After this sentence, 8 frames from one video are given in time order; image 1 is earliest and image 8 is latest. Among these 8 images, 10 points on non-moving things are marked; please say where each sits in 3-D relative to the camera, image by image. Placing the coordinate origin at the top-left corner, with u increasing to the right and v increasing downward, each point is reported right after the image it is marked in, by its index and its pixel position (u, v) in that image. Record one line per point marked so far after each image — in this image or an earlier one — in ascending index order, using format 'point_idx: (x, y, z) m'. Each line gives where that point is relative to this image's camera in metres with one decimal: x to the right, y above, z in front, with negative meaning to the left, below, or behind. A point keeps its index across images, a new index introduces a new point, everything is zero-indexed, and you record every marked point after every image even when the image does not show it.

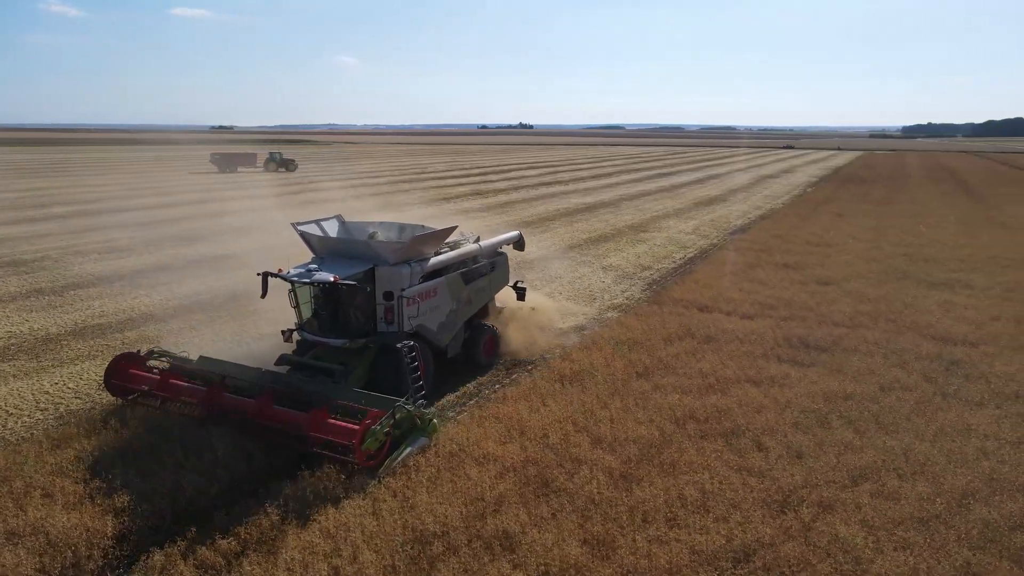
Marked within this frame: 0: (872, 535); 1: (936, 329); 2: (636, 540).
0: (+2.9, -2.0, +5.8) m
1: (+7.5, -0.7, +12.6) m
2: (+1.0, -2.0, +5.7) m
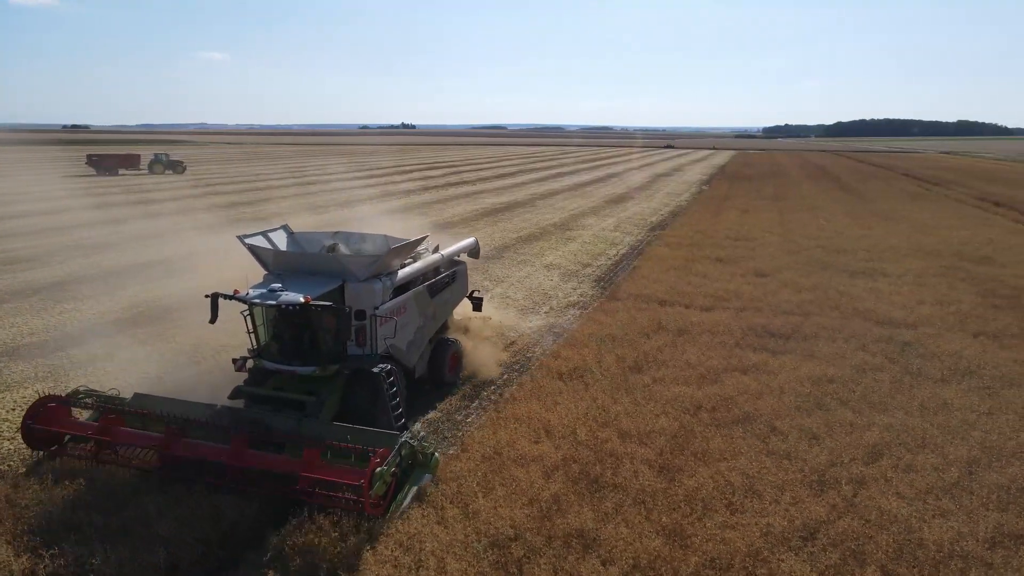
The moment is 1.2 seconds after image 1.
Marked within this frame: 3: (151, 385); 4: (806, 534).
0: (+3.5, -1.9, +6.3) m
1: (+7.0, -0.5, +13.7) m
2: (+1.6, -2.0, +5.8) m
3: (-5.1, -1.2, +10.4) m
4: (+2.4, -2.0, +5.8) m
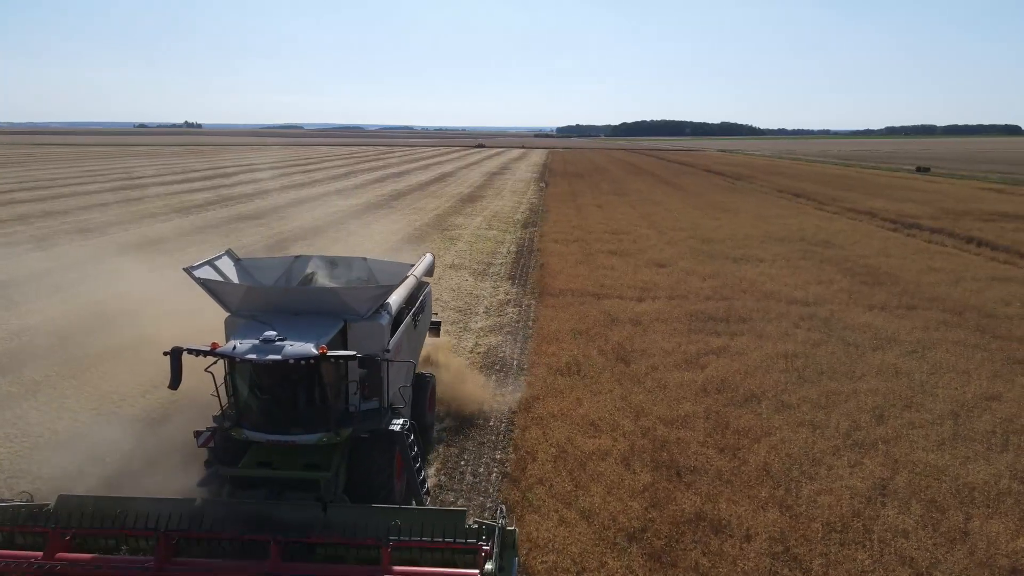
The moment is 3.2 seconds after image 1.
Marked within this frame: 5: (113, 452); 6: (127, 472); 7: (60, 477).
0: (+4.3, -1.7, +7.2) m
1: (+5.8, -0.1, +15.2) m
2: (+2.6, -1.9, +6.3) m
3: (-5.1, -1.5, +9.1) m
4: (+3.4, -1.8, +6.5) m
5: (-4.4, -1.8, +7.9) m
6: (-4.0, -1.9, +7.6) m
7: (-4.6, -1.9, +7.6) m
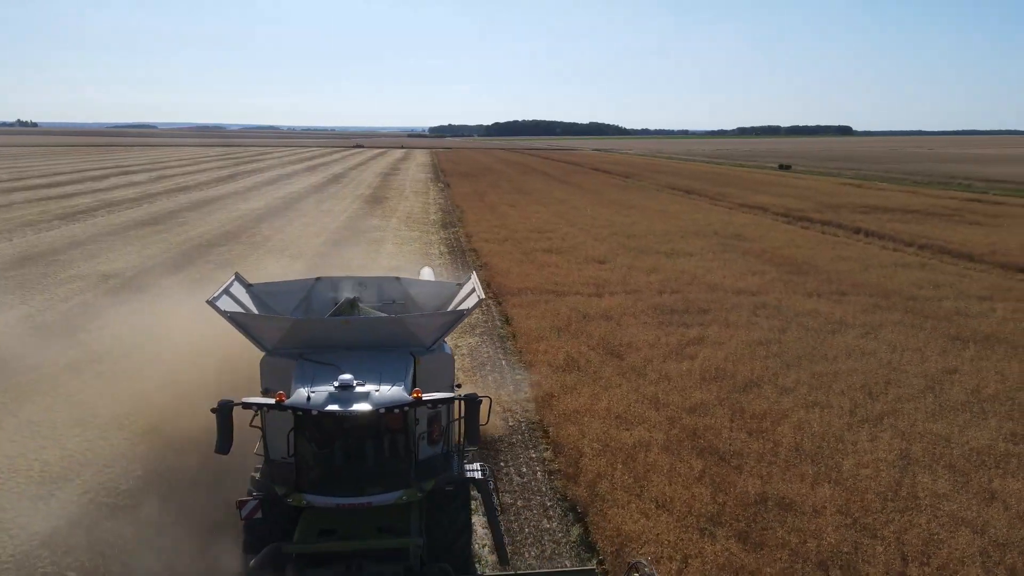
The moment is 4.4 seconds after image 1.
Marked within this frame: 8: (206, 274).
0: (+4.7, -1.5, +8.0) m
1: (+4.8, 0.0, +16.1) m
2: (+3.2, -1.7, +6.8) m
3: (-4.8, -1.7, +8.3) m
4: (+3.9, -1.7, +7.1) m
5: (-4.0, -1.9, +7.2) m
6: (-3.6, -2.0, +7.0) m
7: (-4.1, -2.0, +6.9) m
8: (-8.0, +0.4, +18.6) m
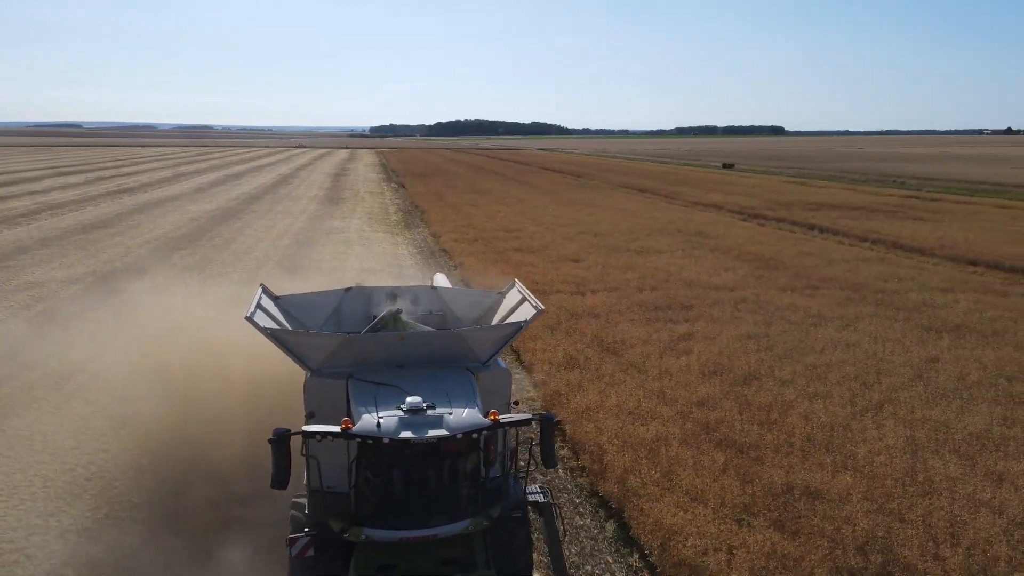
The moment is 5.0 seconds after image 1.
0: (+4.9, -1.4, +8.3) m
1: (+4.4, +0.1, +16.4) m
2: (+3.4, -1.7, +7.0) m
3: (-4.7, -1.7, +7.9) m
4: (+4.2, -1.6, +7.4) m
5: (-3.7, -2.0, +6.9) m
6: (-3.3, -2.1, +6.7) m
7: (-3.9, -2.1, +6.6) m
8: (-8.6, +0.3, +18.0) m
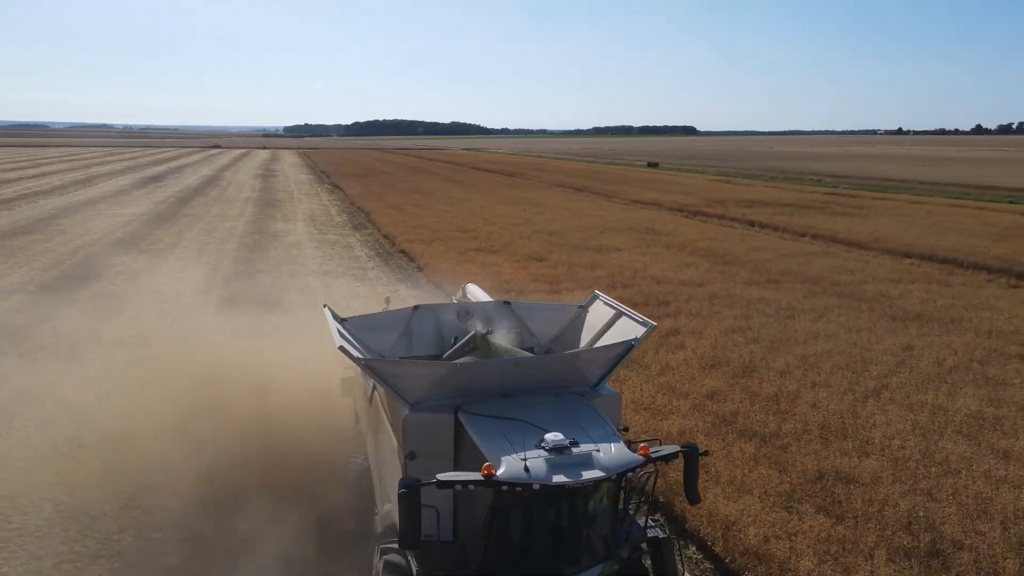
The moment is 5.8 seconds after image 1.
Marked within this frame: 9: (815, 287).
0: (+5.1, -1.3, +8.8) m
1: (+3.7, +0.2, +16.8) m
2: (+3.8, -1.6, +7.4) m
3: (-4.4, -1.8, +7.4) m
4: (+4.5, -1.5, +7.8) m
5: (-3.3, -2.1, +6.6) m
6: (-2.9, -2.1, +6.4) m
7: (-3.4, -2.1, +6.2) m
8: (-9.4, +0.1, +17.1) m
9: (+6.8, 0.0, +16.0) m
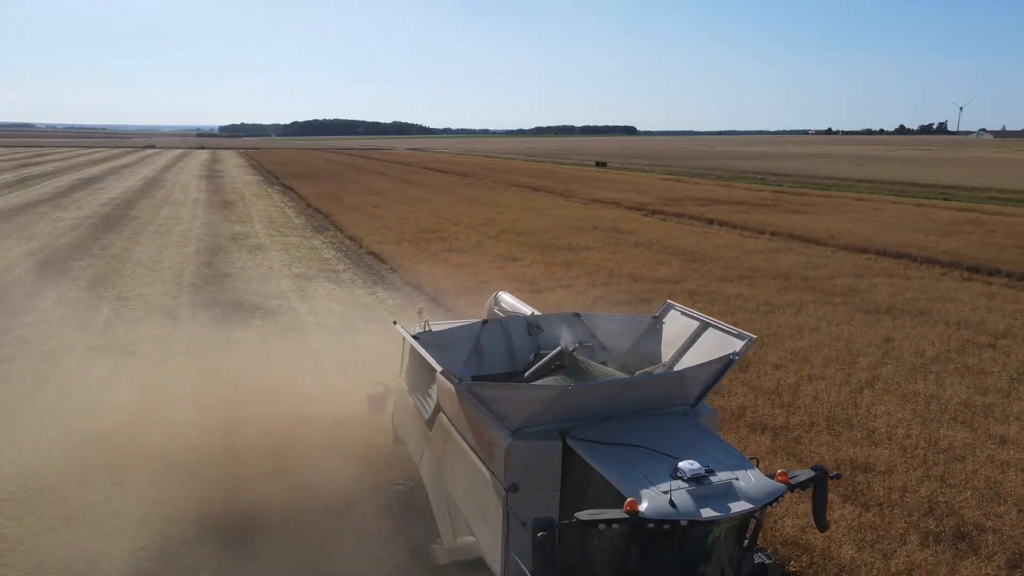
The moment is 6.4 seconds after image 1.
0: (+5.2, -1.3, +9.2) m
1: (+3.2, +0.3, +17.0) m
2: (+4.0, -1.5, +7.6) m
3: (-4.1, -1.9, +7.1) m
4: (+4.6, -1.5, +8.1) m
5: (-3.0, -2.1, +6.3) m
6: (-2.6, -2.2, +6.2) m
7: (-3.1, -2.2, +6.0) m
8: (-9.9, -0.1, +16.4) m
9: (+6.3, +0.1, +16.4) m
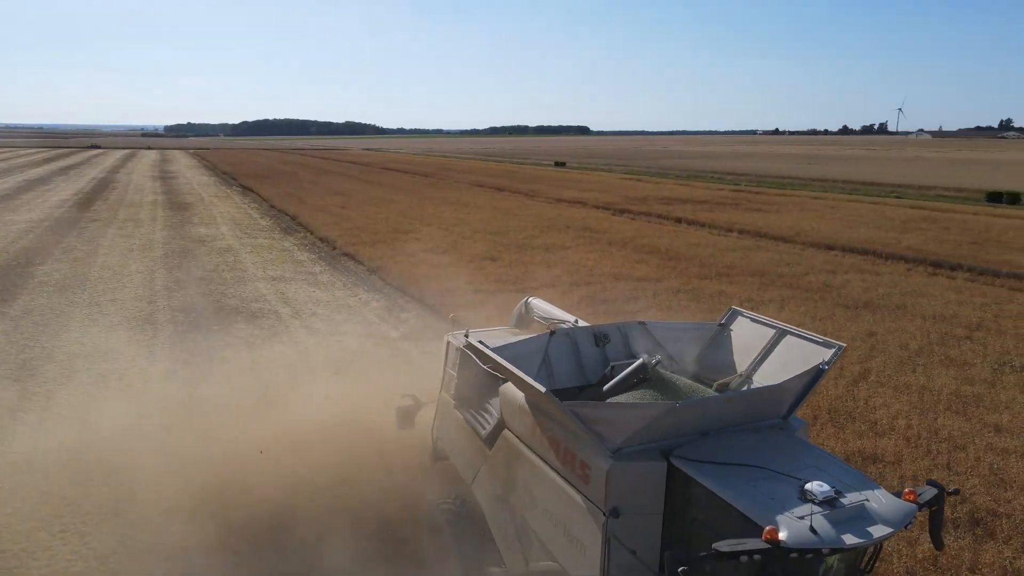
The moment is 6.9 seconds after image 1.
0: (+5.2, -1.2, +9.5) m
1: (+2.8, +0.3, +17.2) m
2: (+4.1, -1.5, +7.9) m
3: (-3.9, -1.9, +6.9) m
4: (+4.7, -1.4, +8.4) m
5: (-2.8, -2.2, +6.1) m
6: (-2.3, -2.2, +6.0) m
7: (-2.9, -2.2, +5.8) m
8: (-10.2, -0.2, +15.8) m
9: (+5.9, +0.2, +16.8) m
